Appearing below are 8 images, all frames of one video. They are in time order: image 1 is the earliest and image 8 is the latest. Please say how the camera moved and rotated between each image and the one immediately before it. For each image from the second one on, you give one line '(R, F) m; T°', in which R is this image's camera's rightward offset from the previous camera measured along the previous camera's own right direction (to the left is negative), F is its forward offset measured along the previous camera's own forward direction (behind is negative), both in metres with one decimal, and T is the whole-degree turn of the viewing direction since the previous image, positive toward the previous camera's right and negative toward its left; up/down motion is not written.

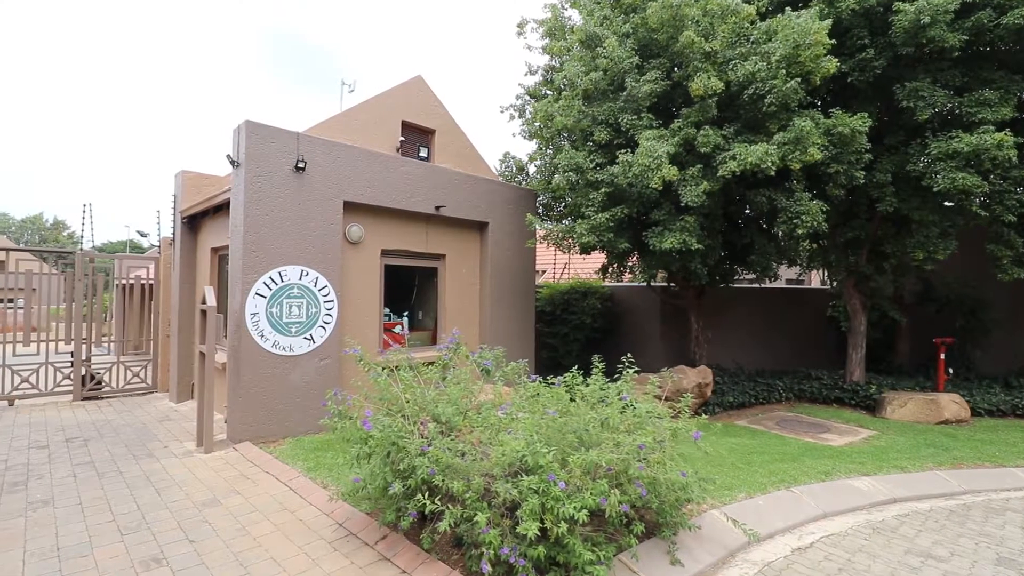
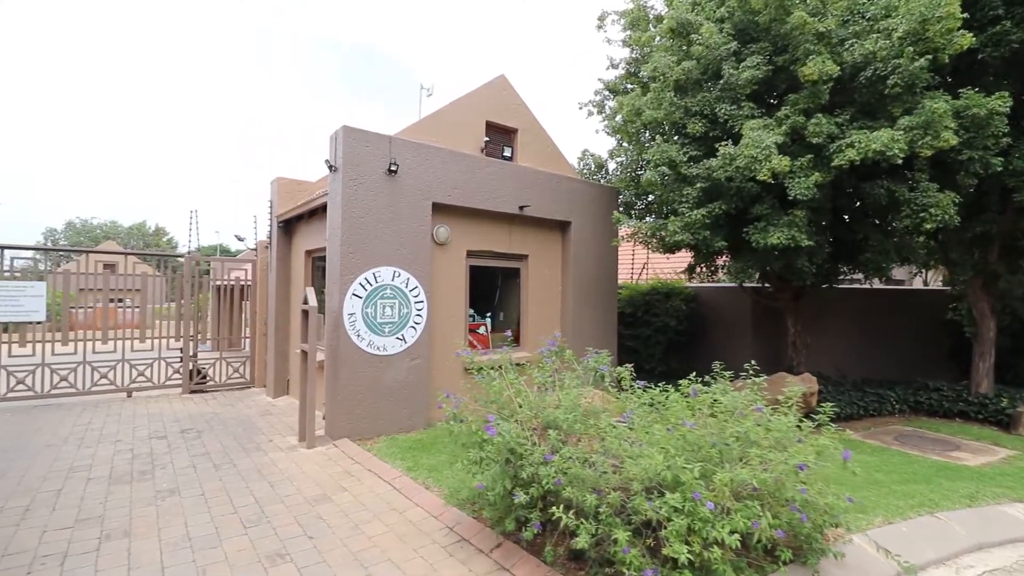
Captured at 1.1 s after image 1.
(-0.5, +0.1) m; -7°
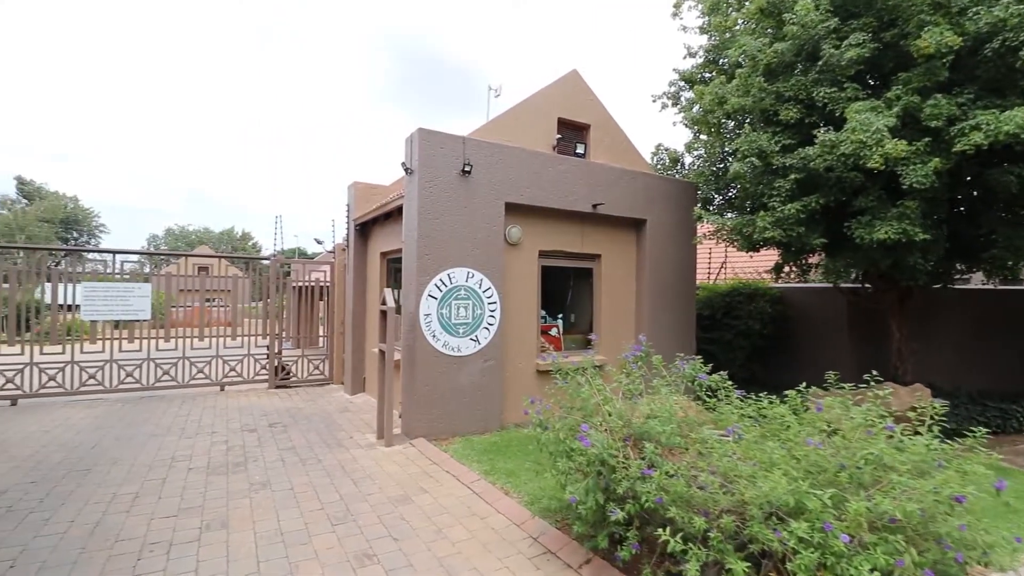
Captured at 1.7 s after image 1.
(-0.2, +0.2) m; -7°
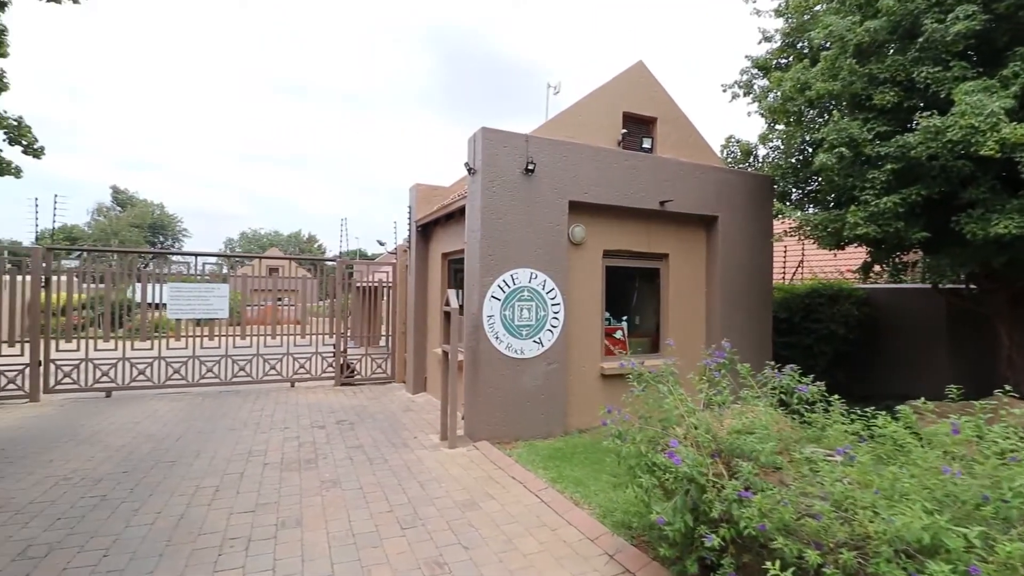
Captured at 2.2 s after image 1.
(-0.2, +0.2) m; -6°
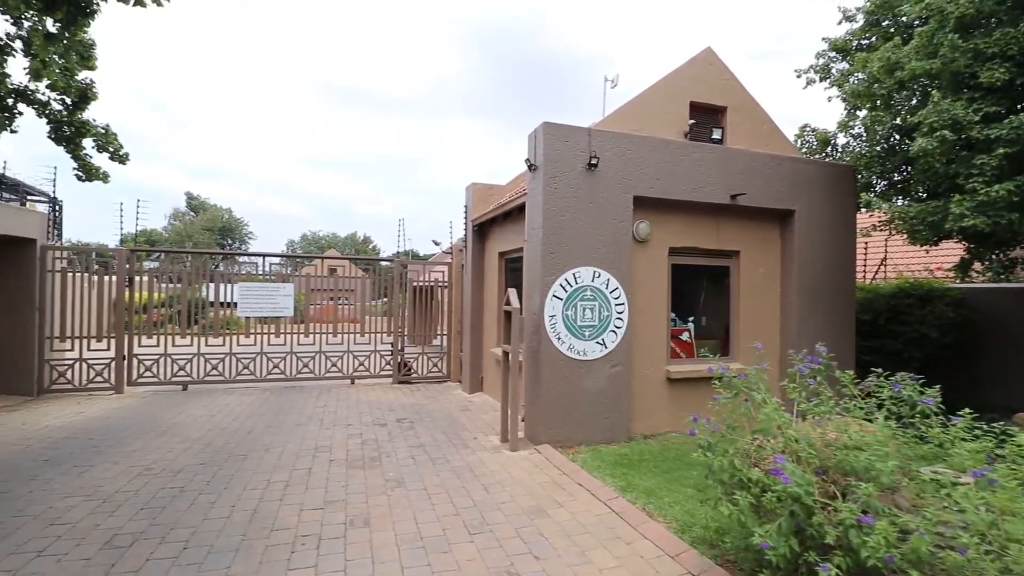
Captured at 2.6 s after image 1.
(-0.2, +0.2) m; -6°
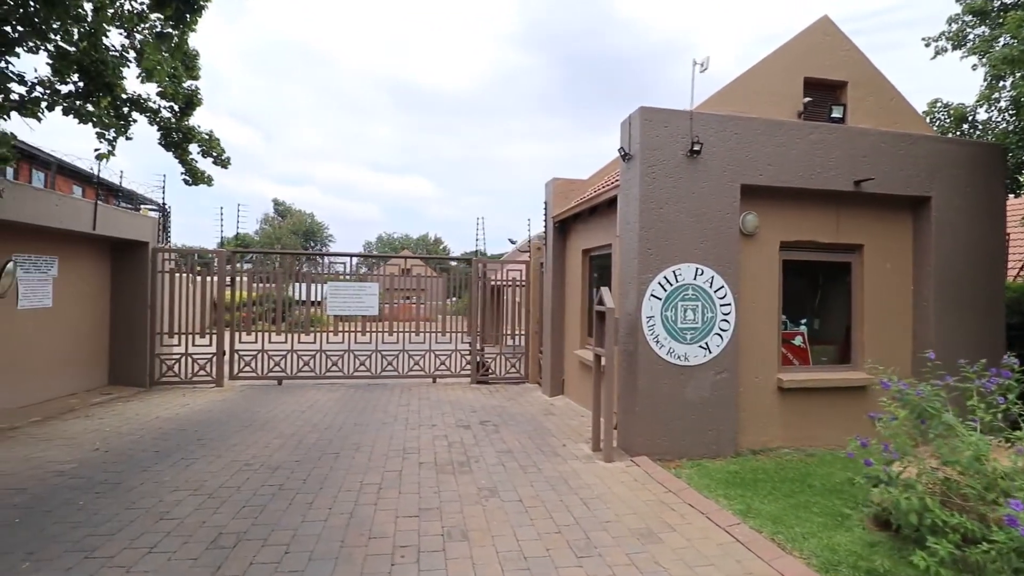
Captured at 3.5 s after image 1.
(-0.3, +0.3) m; -8°
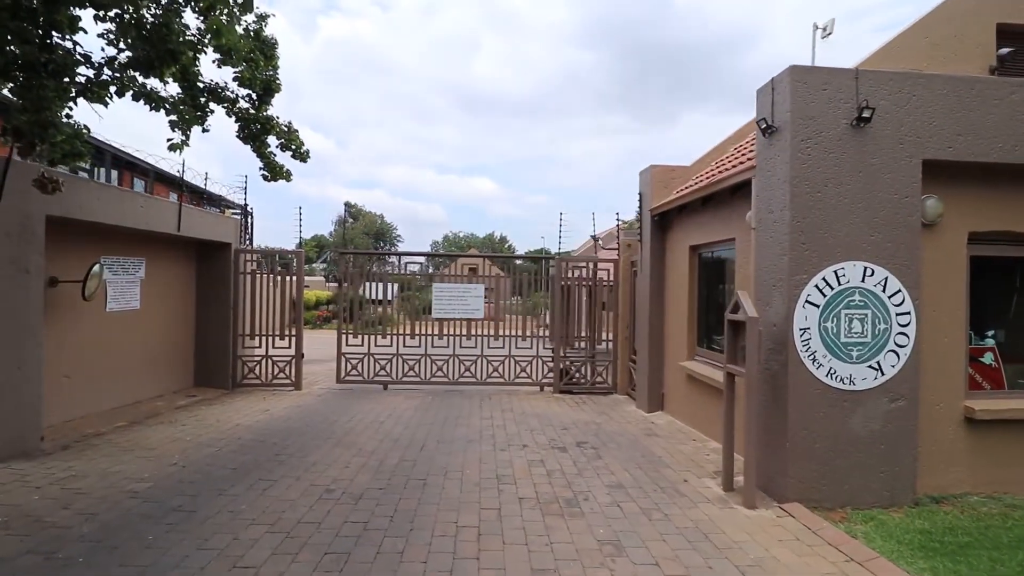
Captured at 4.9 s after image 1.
(-0.5, +0.9) m; -7°
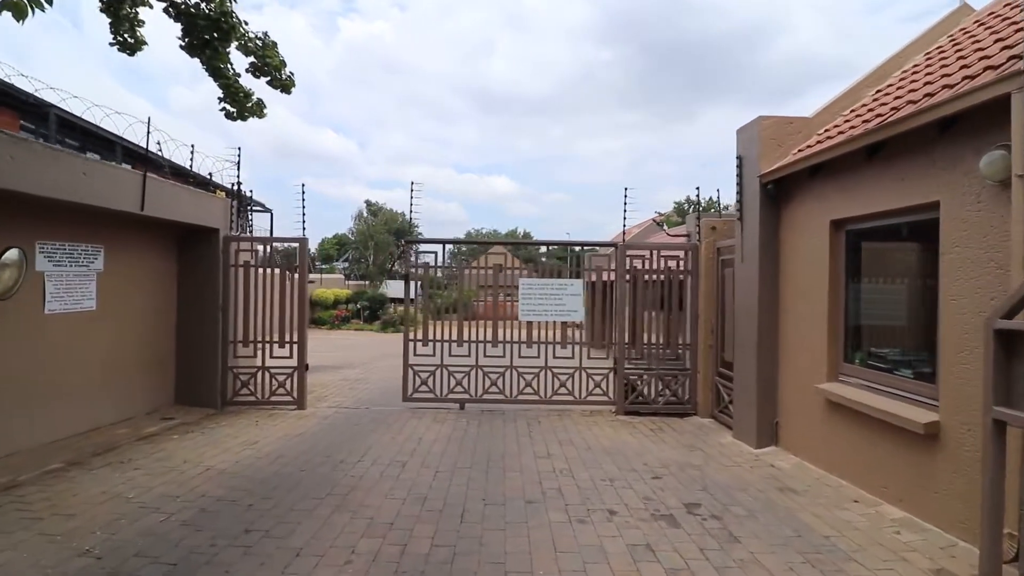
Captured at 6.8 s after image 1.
(-0.5, +2.1) m; -2°
